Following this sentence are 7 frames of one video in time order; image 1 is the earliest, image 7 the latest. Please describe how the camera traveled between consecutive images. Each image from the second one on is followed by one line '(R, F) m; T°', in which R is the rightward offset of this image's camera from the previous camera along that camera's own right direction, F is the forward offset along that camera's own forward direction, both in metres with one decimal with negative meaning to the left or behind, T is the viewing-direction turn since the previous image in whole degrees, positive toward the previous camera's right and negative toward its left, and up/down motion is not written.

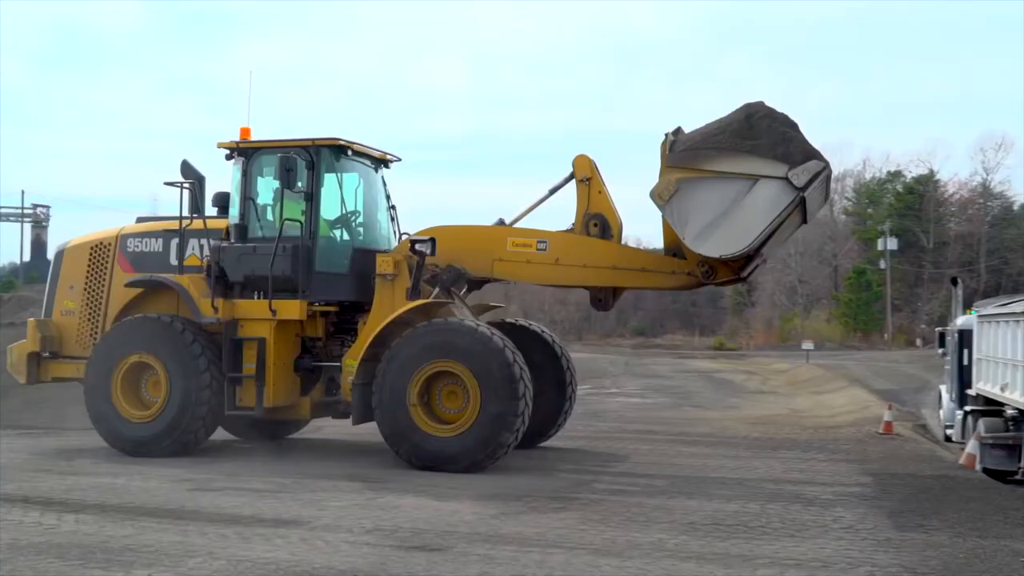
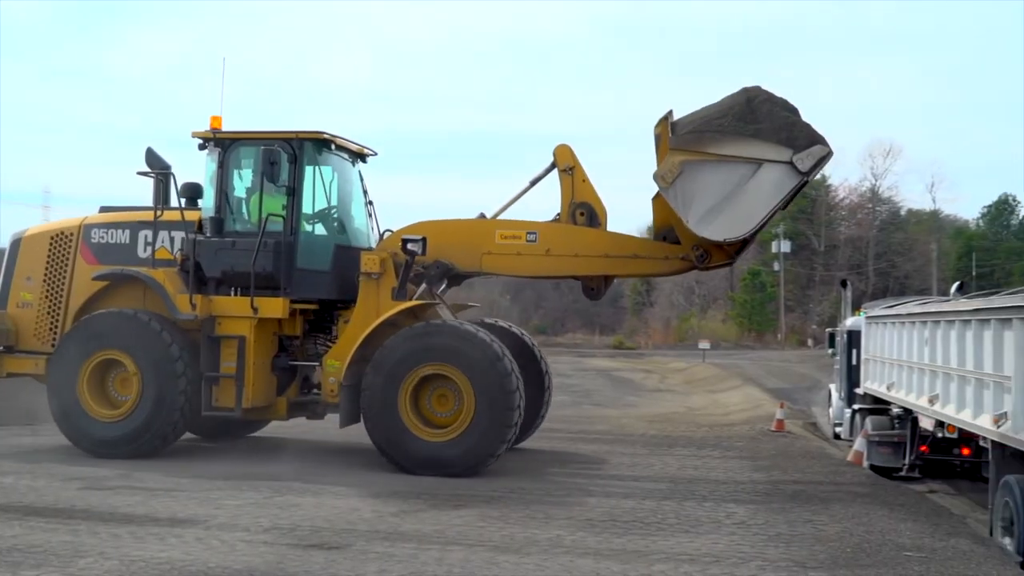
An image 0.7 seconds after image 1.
(-1.0, +0.1) m; +6°
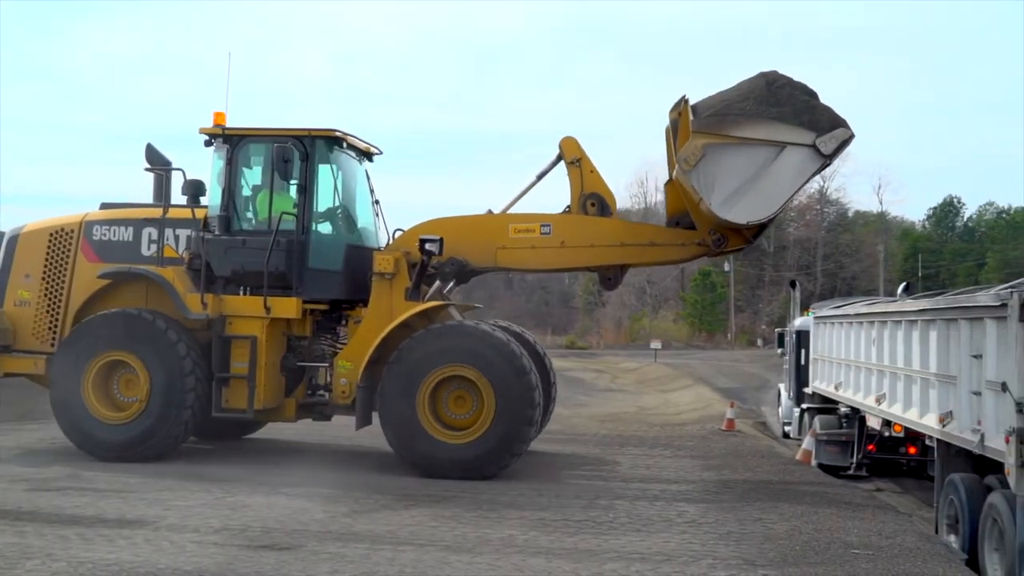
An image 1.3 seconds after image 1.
(-0.7, +0.1) m; +3°
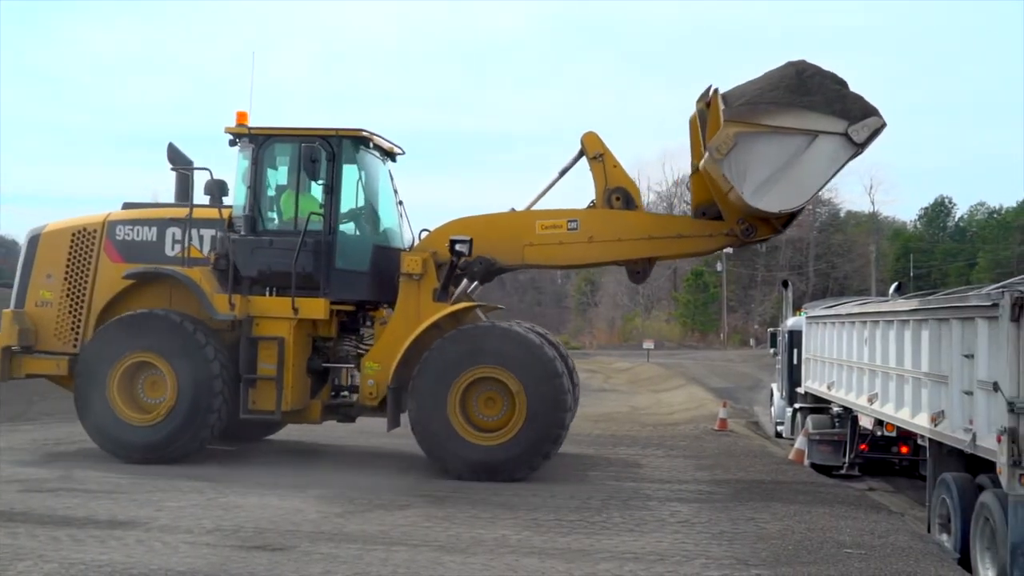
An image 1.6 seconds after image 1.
(-0.4, +0.1) m; +1°
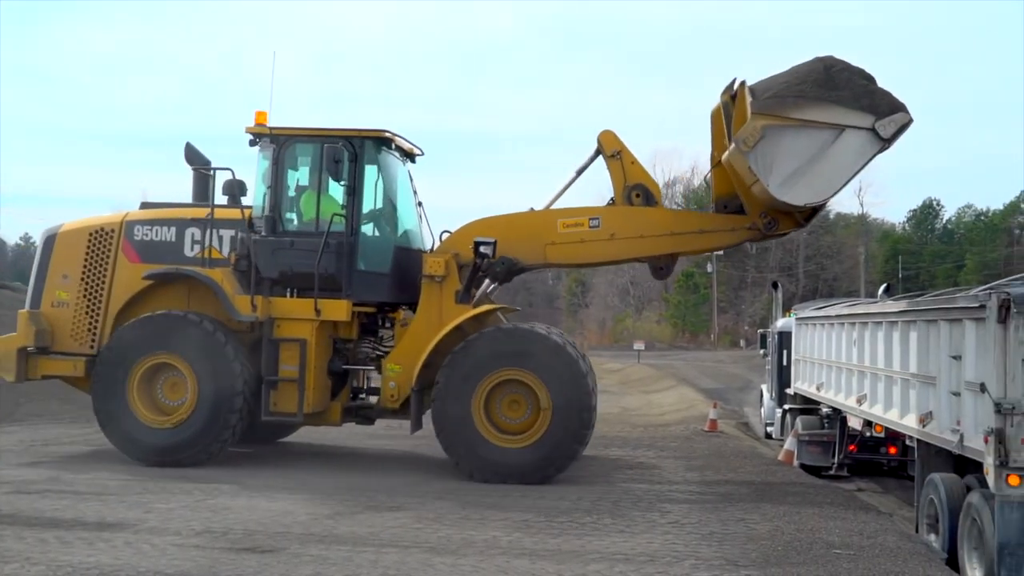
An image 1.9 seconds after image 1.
(-0.4, +0.1) m; +1°
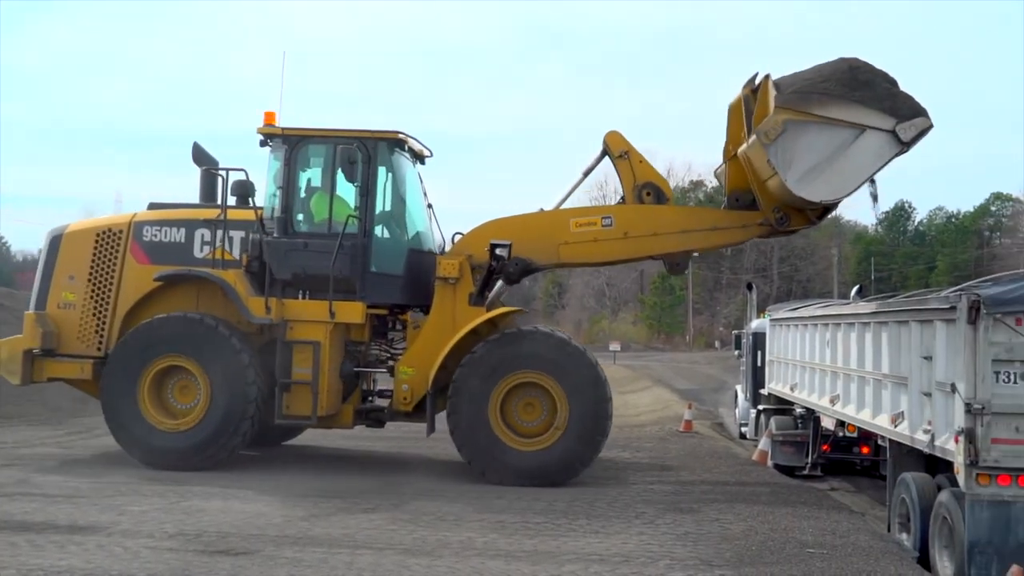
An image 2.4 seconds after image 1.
(-0.4, 0.0) m; +2°
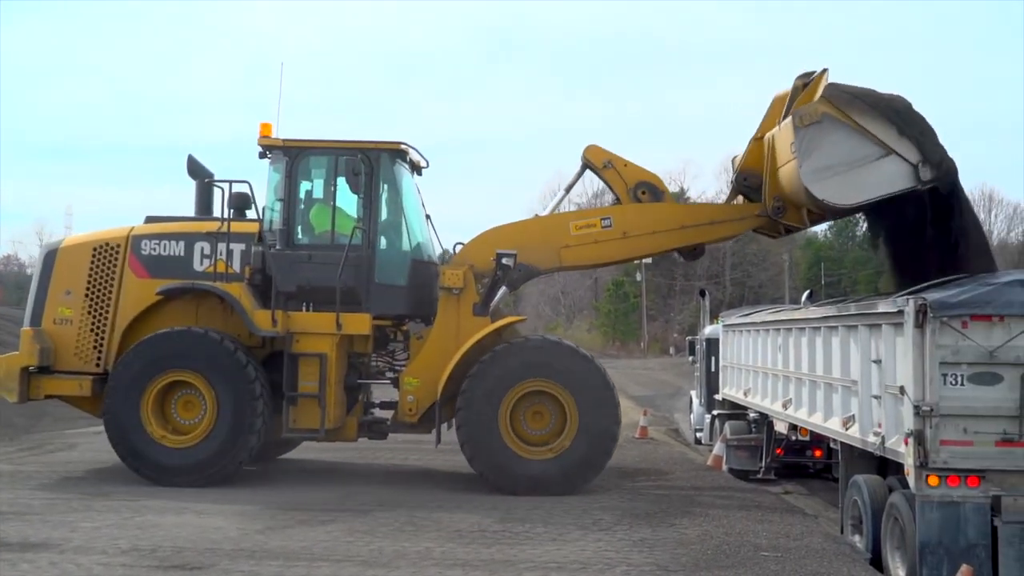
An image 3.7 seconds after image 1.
(-0.5, 0.0) m; +3°
